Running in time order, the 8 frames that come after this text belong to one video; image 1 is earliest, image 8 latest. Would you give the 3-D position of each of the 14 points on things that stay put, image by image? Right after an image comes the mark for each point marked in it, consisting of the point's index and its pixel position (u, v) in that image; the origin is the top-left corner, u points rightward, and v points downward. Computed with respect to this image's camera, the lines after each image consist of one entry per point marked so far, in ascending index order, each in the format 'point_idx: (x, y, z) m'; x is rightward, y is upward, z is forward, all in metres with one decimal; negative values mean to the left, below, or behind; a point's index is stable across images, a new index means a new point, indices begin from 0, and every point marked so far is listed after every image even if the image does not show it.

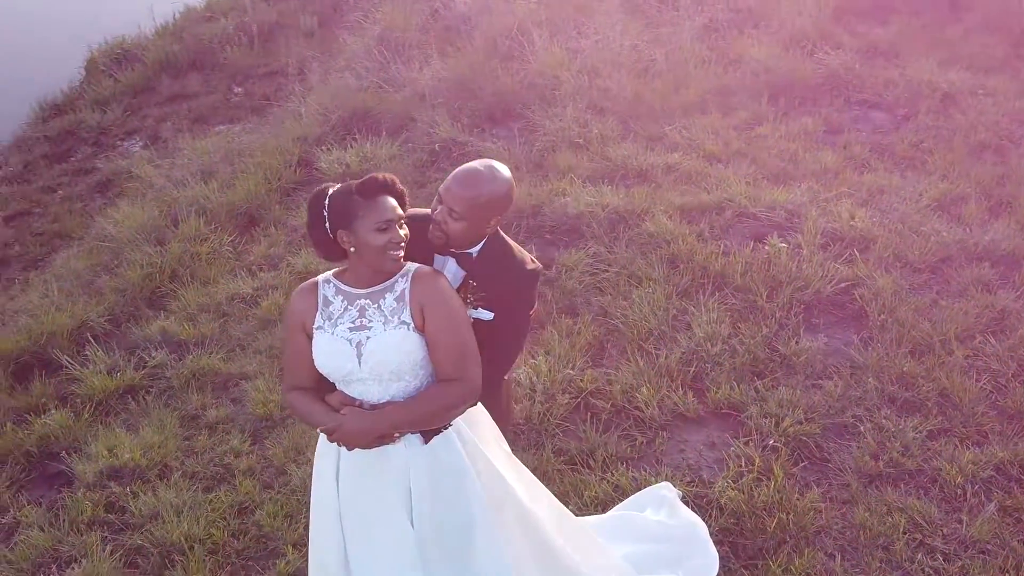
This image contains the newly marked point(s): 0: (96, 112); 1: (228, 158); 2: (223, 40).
0: (-2.6, +1.1, +7.2) m
1: (-1.4, +0.6, +5.5) m
2: (-1.9, +1.6, +7.6) m
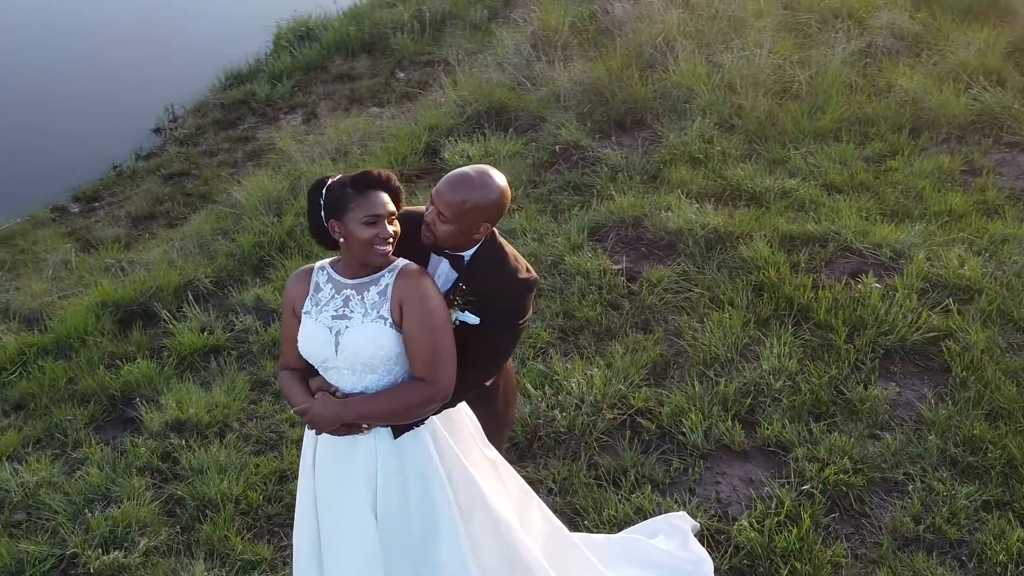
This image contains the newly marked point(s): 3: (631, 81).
0: (-1.6, +1.3, +7.6) m
1: (-0.7, +0.7, +5.7) m
2: (-0.8, +1.8, +7.8) m
3: (+0.6, +1.0, +5.6) m
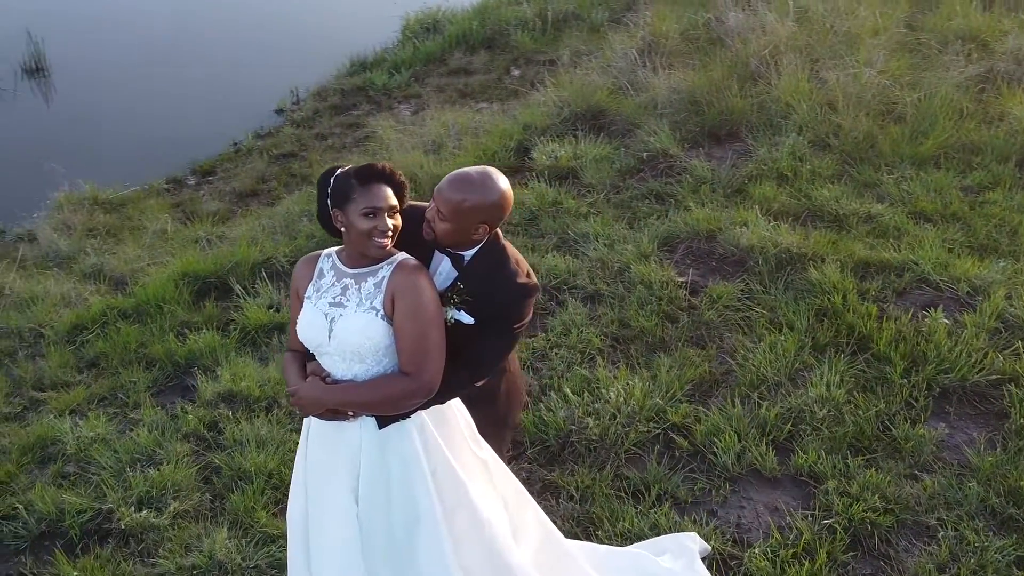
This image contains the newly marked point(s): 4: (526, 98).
0: (-0.8, +1.4, +7.7) m
1: (-0.3, +0.8, +5.8) m
2: (+0.1, +1.8, +7.9) m
3: (+1.0, +0.9, +5.5) m
4: (+0.1, +1.0, +6.3) m
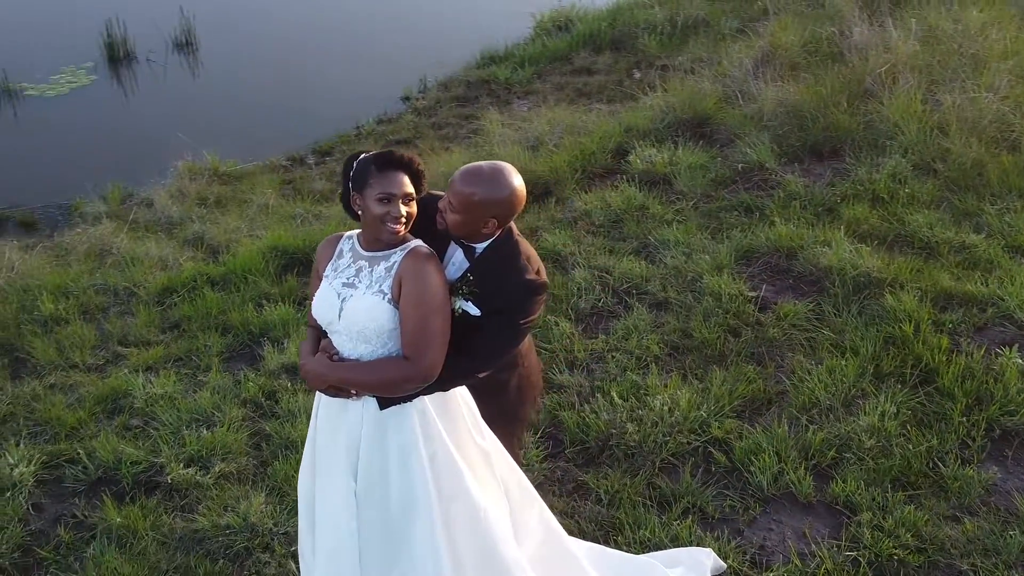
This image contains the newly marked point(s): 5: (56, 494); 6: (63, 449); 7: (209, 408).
0: (0.0, +1.5, +7.8) m
1: (+0.3, +0.8, +5.8) m
2: (+0.9, +1.8, +7.8) m
3: (+1.5, +0.8, +5.3) m
4: (+0.7, +1.0, +6.3) m
5: (-1.4, -0.6, +3.6) m
6: (-1.5, -0.5, +3.7) m
7: (-1.0, -0.4, +3.9) m
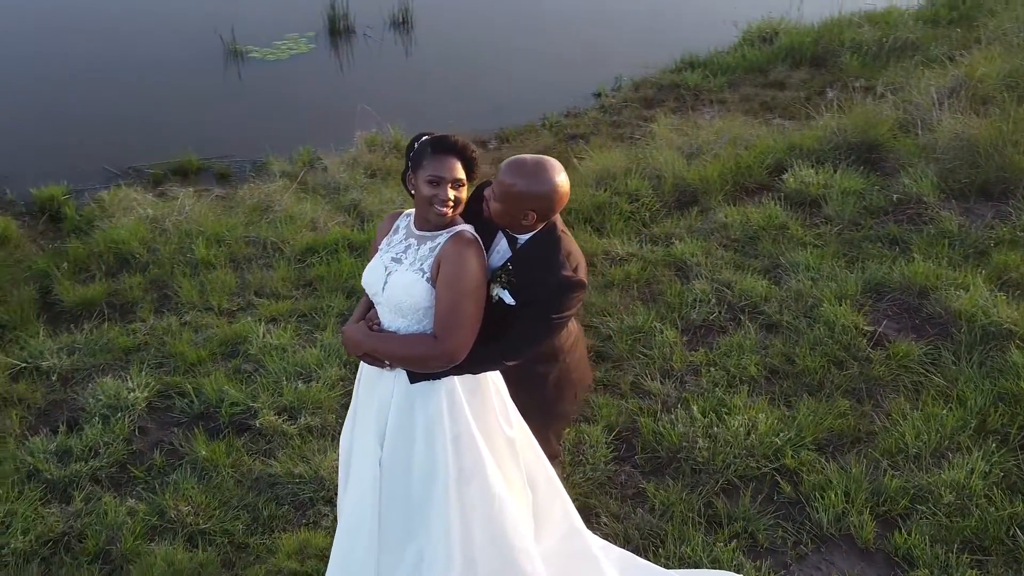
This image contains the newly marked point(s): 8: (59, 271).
0: (+1.3, +1.4, +7.7) m
1: (+1.1, +0.7, +5.7) m
2: (+2.2, +1.6, +7.6) m
3: (+2.2, +0.6, +5.0) m
4: (+1.6, +0.9, +6.1) m
5: (-1.2, -0.4, +3.9) m
6: (-1.2, -0.3, +4.0) m
7: (-0.7, -0.3, +4.1) m
8: (-1.9, +0.1, +4.8) m
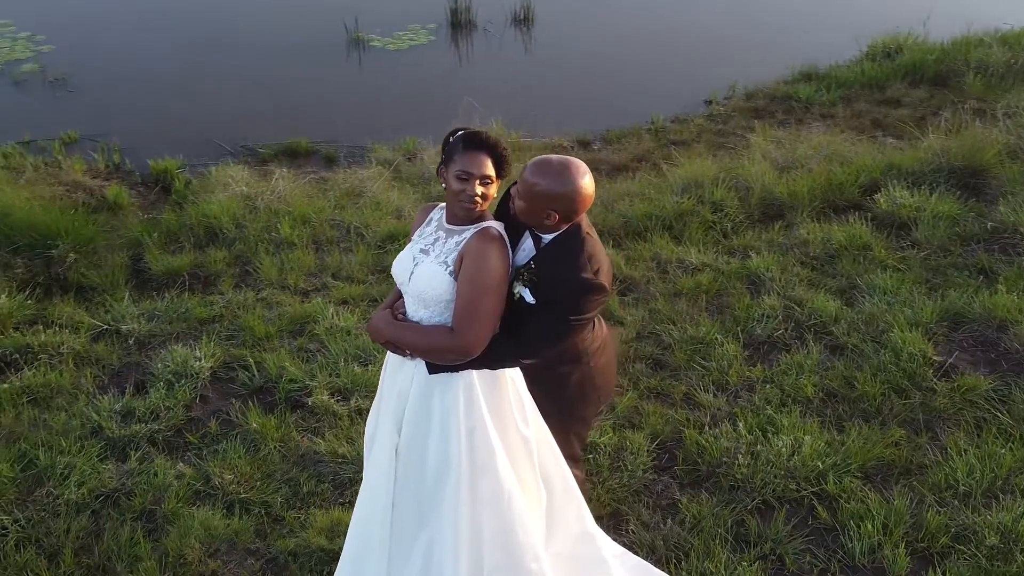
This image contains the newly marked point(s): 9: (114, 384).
0: (+2.0, +1.3, +7.5) m
1: (+1.5, +0.6, +5.6) m
2: (+2.9, +1.4, +7.3) m
3: (+2.5, +0.4, +4.8) m
4: (+2.1, +0.8, +5.9) m
5: (-1.0, -0.4, +4.0) m
6: (-1.0, -0.2, +4.2) m
7: (-0.5, -0.2, +4.1) m
8: (-1.6, +0.2, +5.0) m
9: (-1.4, -0.3, +4.1) m
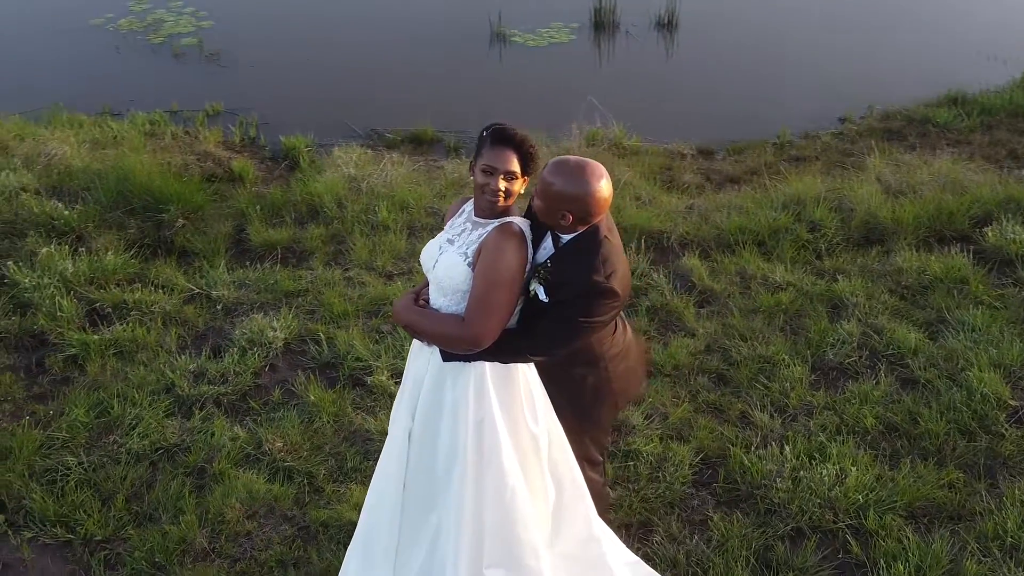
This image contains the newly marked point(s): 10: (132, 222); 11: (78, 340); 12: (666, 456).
0: (+2.8, +1.1, +7.2) m
1: (+2.0, +0.5, +5.4) m
2: (+3.7, +1.1, +6.9) m
3: (+2.9, +0.2, +4.4) m
4: (+2.6, +0.6, +5.6) m
5: (-0.8, -0.3, +4.2) m
6: (-0.7, -0.2, +4.3) m
7: (-0.3, -0.2, +4.2) m
8: (-1.2, +0.3, +5.3) m
9: (-1.2, -0.2, +4.3) m
10: (-1.7, +0.3, +5.1) m
11: (-1.6, -0.2, +4.2) m
12: (+0.5, -0.5, +3.6) m
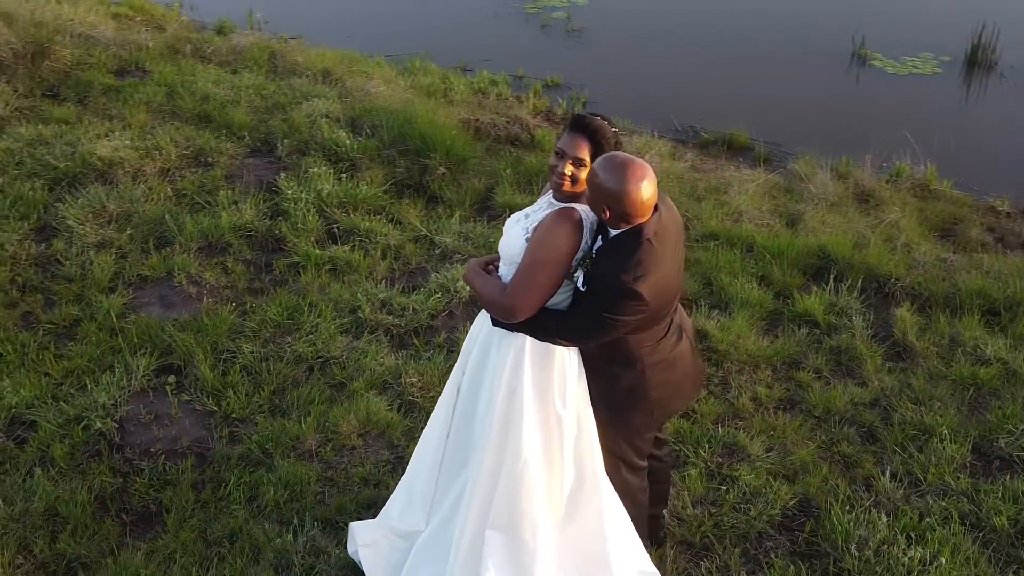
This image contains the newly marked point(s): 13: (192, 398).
0: (+4.5, +0.3, +6.0) m
1: (+3.0, 0.0, +4.6) m
2: (+5.2, +0.1, +5.4) m
3: (+3.4, -0.5, +3.4) m
4: (+3.6, -0.1, +4.6) m
5: (-0.1, -0.1, +4.4) m
6: (0.0, 0.0, +4.5) m
7: (+0.4, -0.1, +4.3) m
8: (0.0, +0.5, +5.5) m
9: (-0.5, 0.0, +4.7) m
10: (-0.5, +0.6, +5.5) m
11: (-0.8, +0.1, +4.7) m
12: (+0.8, -0.6, +3.5) m
13: (-1.1, -0.4, +3.9) m
